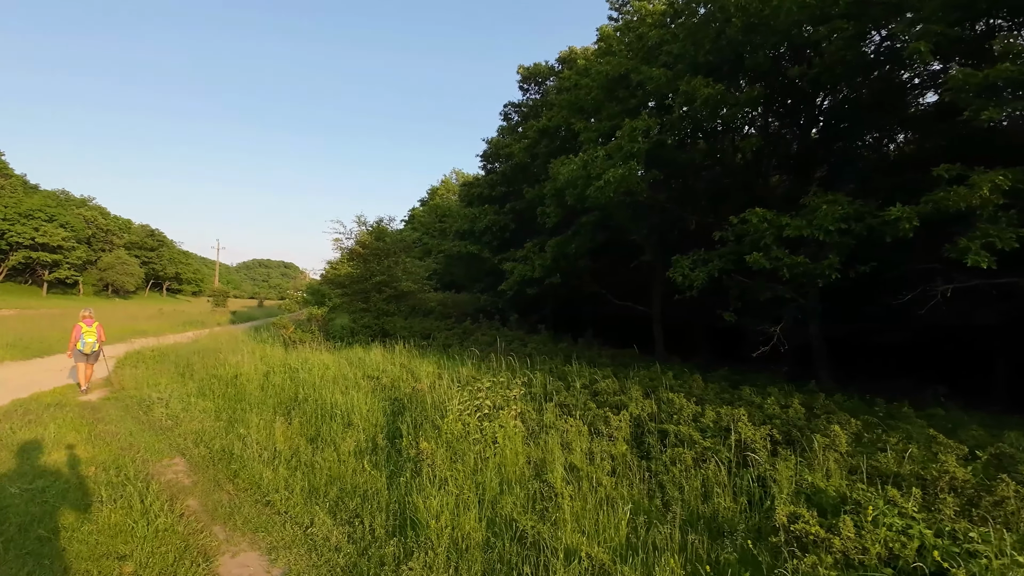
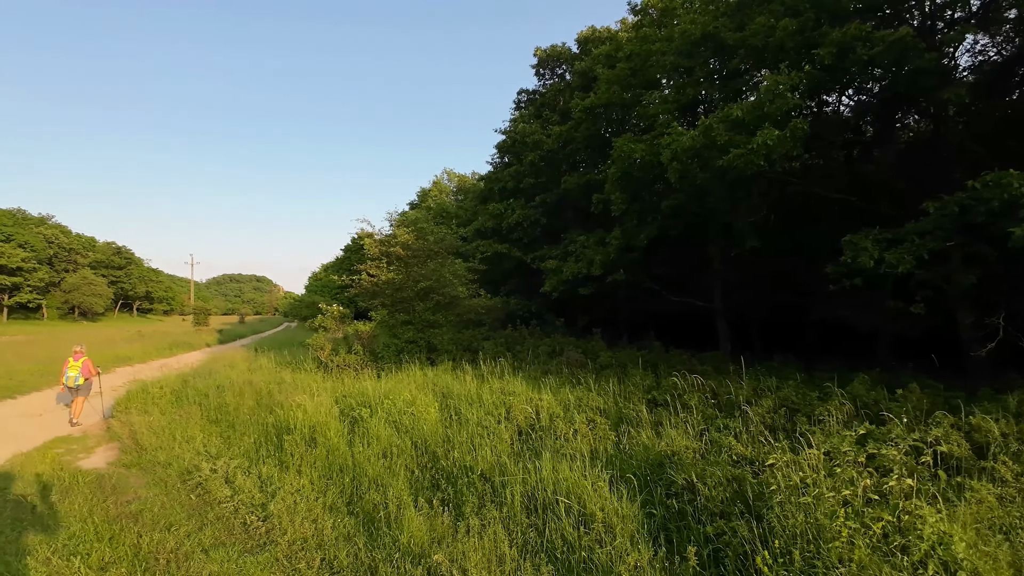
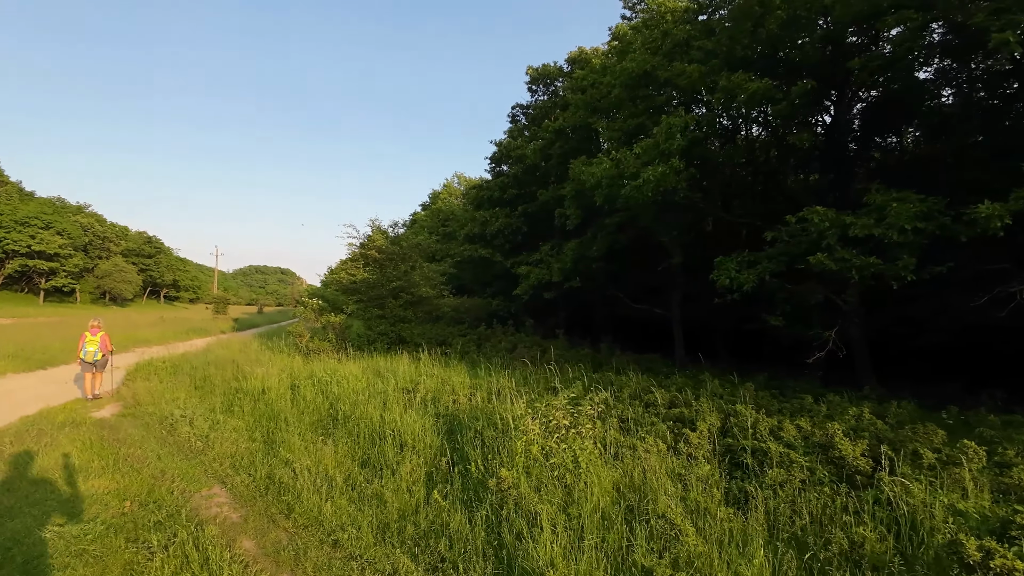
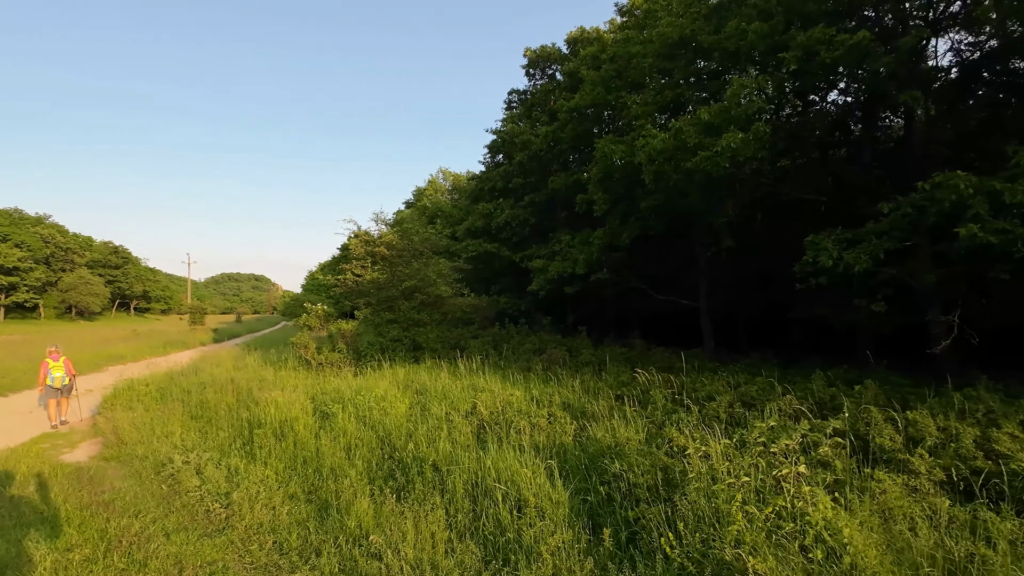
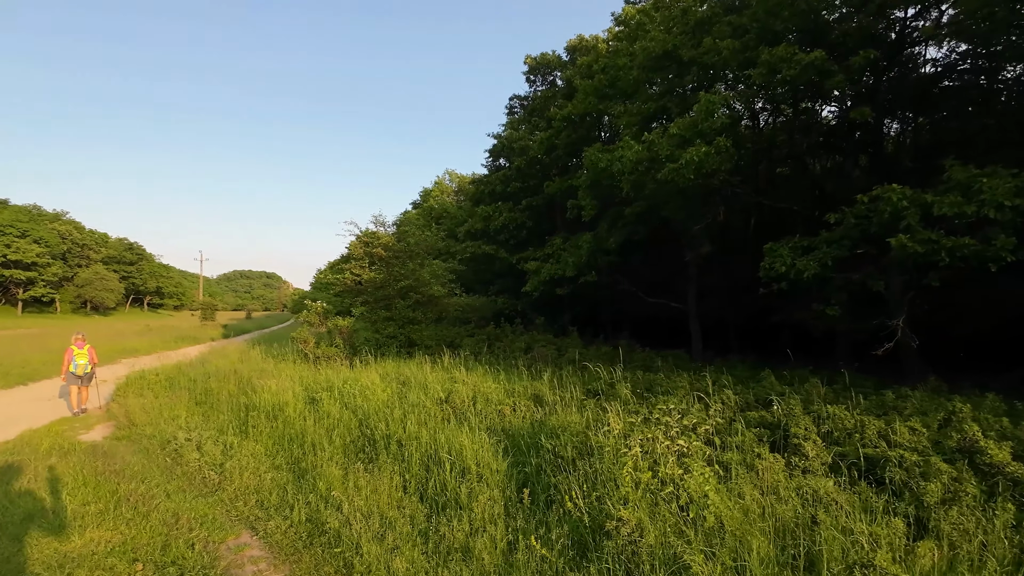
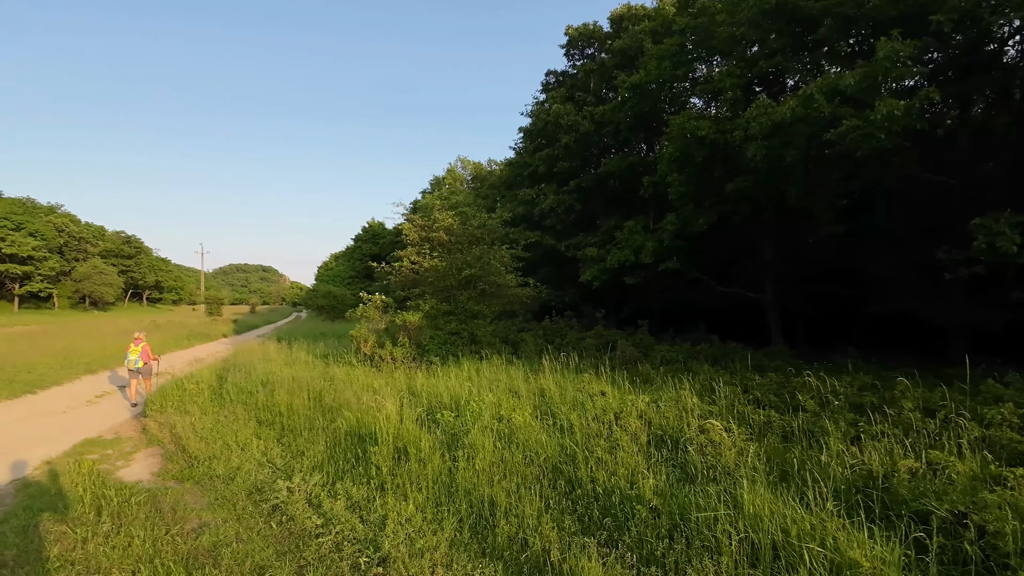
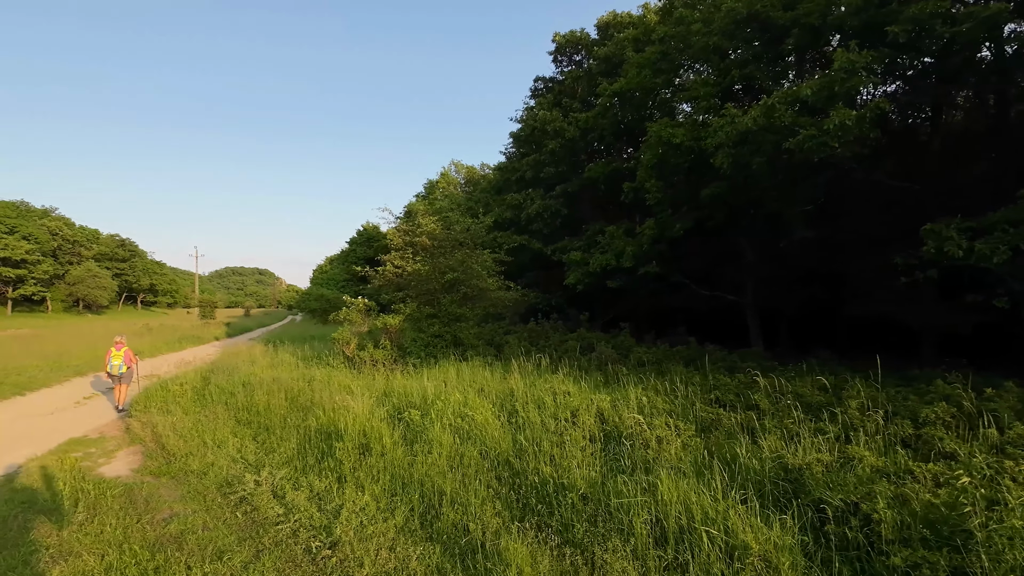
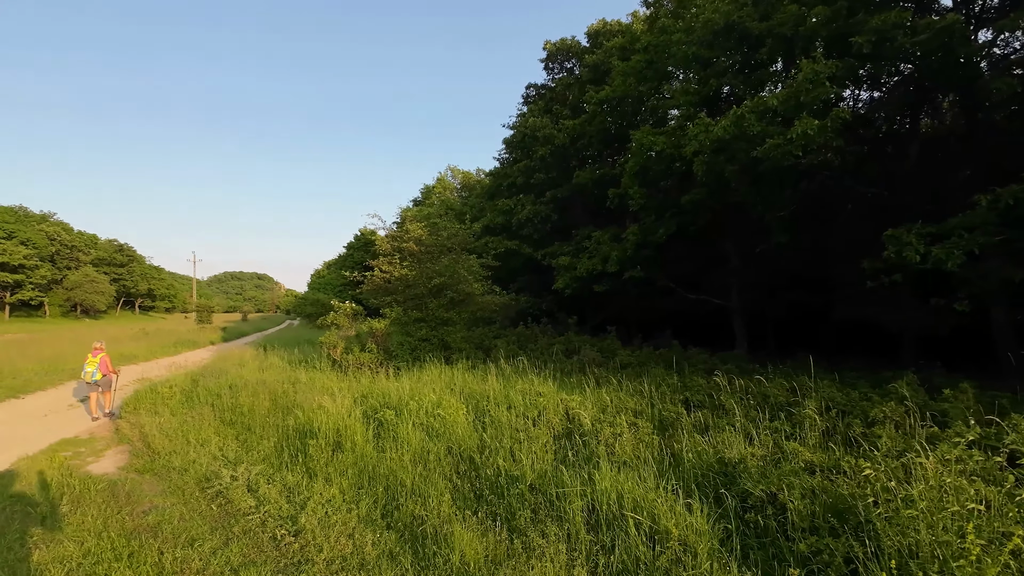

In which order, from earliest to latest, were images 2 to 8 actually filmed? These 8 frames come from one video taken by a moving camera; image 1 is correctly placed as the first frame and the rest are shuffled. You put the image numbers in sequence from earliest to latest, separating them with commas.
3, 5, 4, 2, 8, 7, 6
